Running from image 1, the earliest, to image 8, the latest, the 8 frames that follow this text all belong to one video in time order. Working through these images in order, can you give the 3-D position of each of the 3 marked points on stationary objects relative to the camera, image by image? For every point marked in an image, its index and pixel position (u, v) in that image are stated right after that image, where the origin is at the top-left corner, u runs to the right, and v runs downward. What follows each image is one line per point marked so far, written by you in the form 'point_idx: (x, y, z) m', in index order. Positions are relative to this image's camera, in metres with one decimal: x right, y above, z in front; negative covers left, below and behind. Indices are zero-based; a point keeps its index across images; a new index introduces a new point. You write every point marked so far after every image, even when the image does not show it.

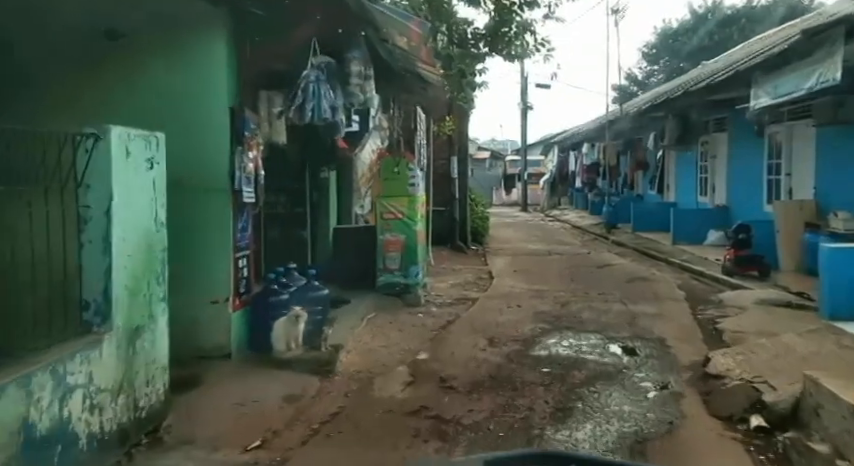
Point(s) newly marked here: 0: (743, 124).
0: (+6.1, +2.1, +13.8) m
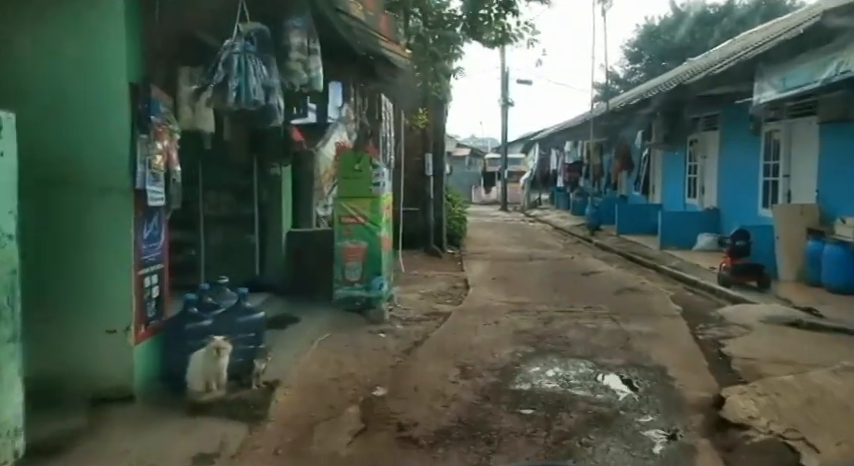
0: (+5.7, +2.1, +13.0) m
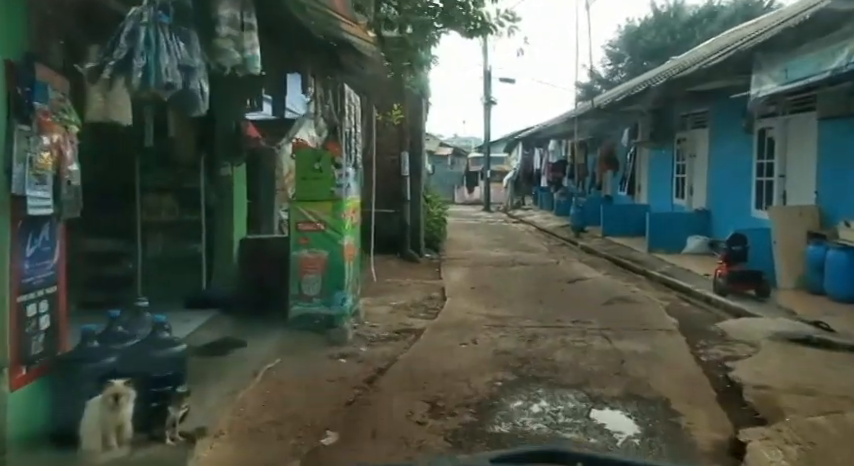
0: (+5.2, +2.0, +12.3) m
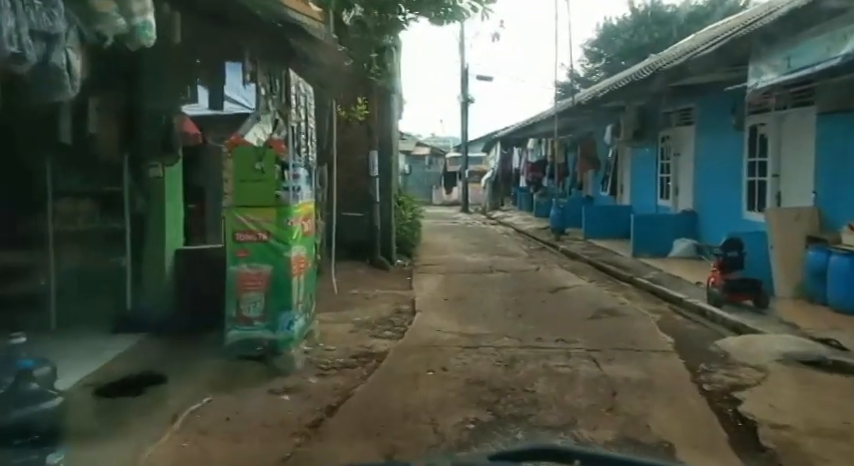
0: (+4.8, +2.0, +11.7) m
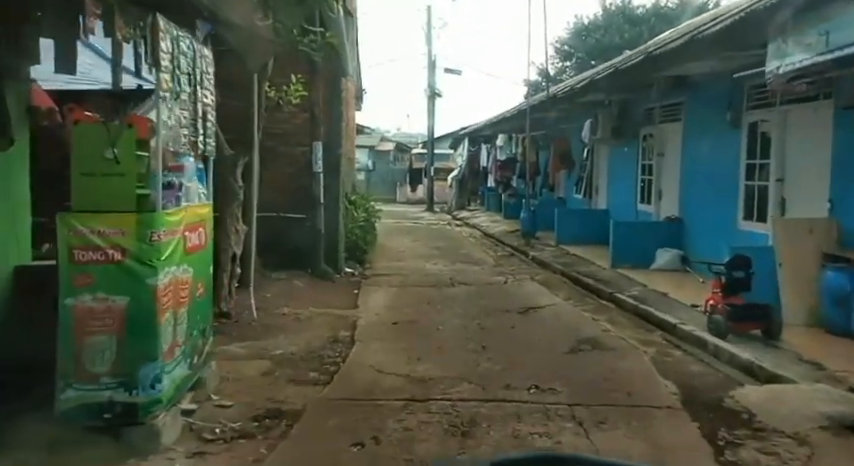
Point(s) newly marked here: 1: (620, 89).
0: (+4.1, +1.8, +10.4) m
1: (+3.2, +2.4, +11.6) m
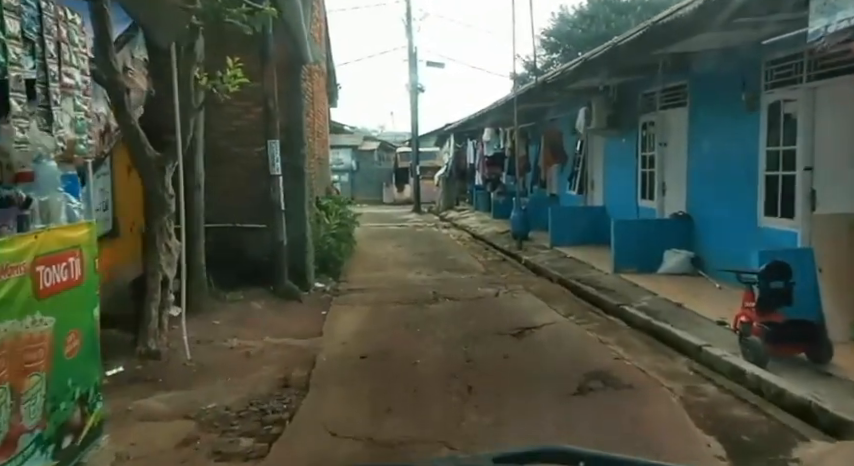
0: (+3.8, +1.8, +9.2) m
1: (+2.8, +2.4, +10.5) m
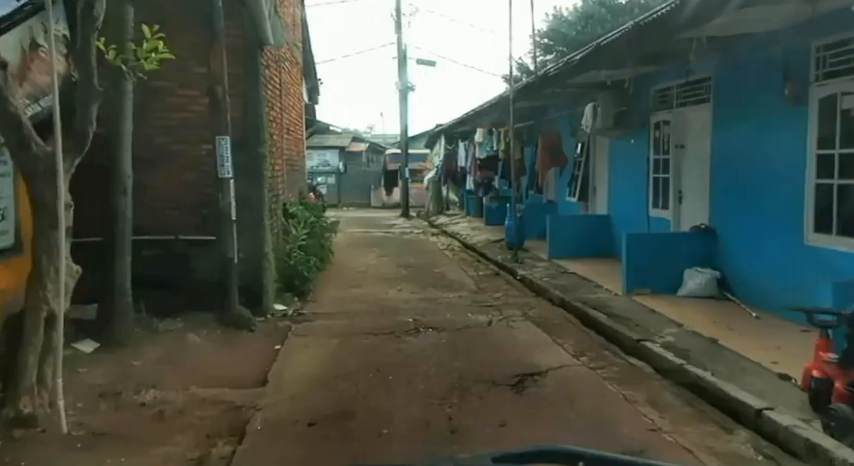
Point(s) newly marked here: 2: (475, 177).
0: (+3.6, +1.6, +7.8) m
1: (+2.6, +2.2, +9.1) m
2: (+1.4, +1.6, +20.1) m
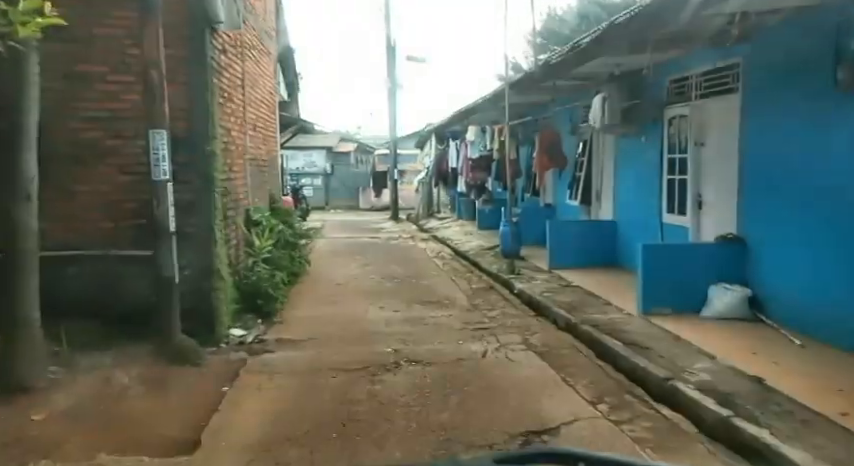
0: (+3.4, +1.5, +6.7) m
1: (+2.4, +2.1, +7.9) m
2: (+1.1, +1.4, +18.9) m
